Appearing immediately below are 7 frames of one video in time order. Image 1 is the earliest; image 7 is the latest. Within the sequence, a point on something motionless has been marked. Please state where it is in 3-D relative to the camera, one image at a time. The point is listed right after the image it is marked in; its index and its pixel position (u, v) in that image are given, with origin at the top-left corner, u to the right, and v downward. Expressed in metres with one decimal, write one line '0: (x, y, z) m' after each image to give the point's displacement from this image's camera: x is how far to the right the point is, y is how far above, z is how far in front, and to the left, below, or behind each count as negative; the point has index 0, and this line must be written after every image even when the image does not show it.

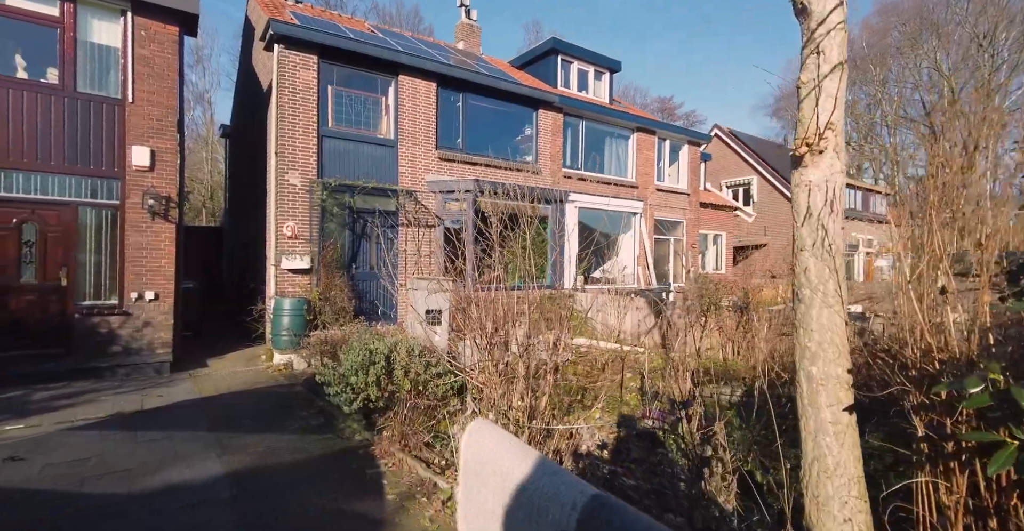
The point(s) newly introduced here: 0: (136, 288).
0: (-6.4, -0.4, +7.8) m
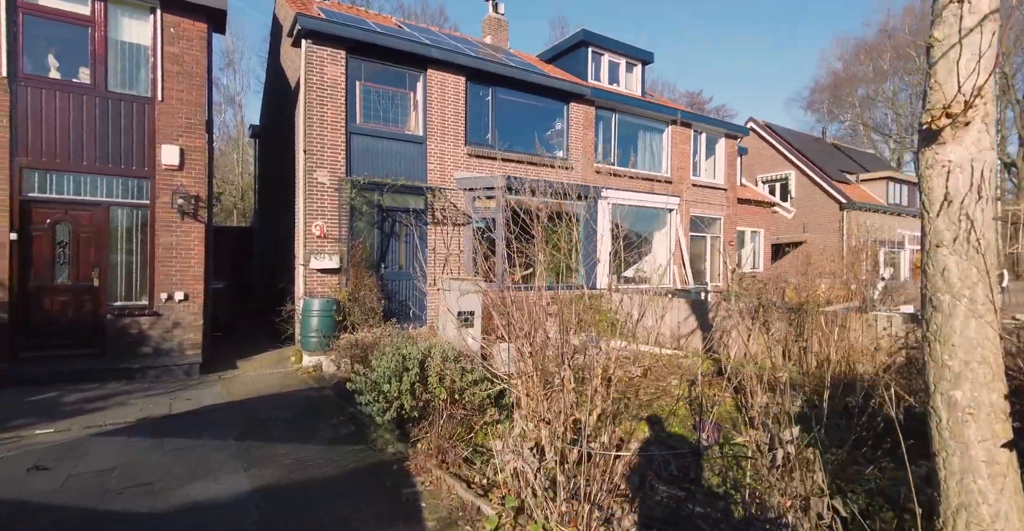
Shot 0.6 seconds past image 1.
0: (-5.8, -0.4, +7.8) m
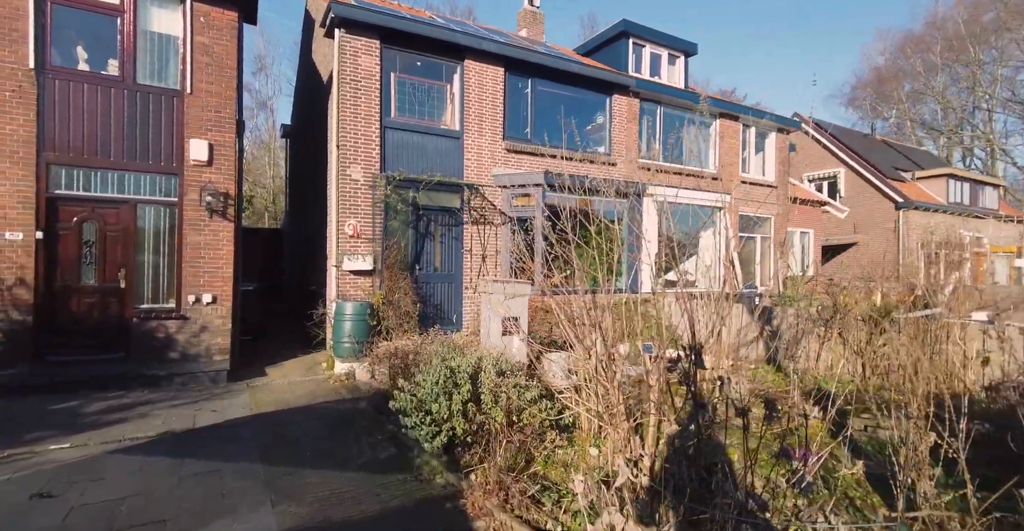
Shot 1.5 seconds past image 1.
0: (-5.1, -0.4, +7.4) m
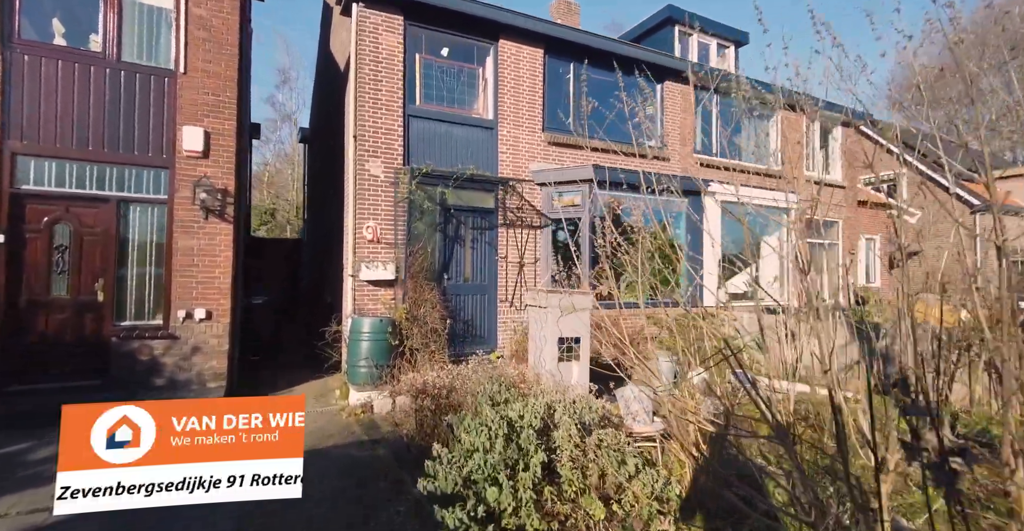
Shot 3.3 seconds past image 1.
0: (-4.4, -0.5, +6.2) m
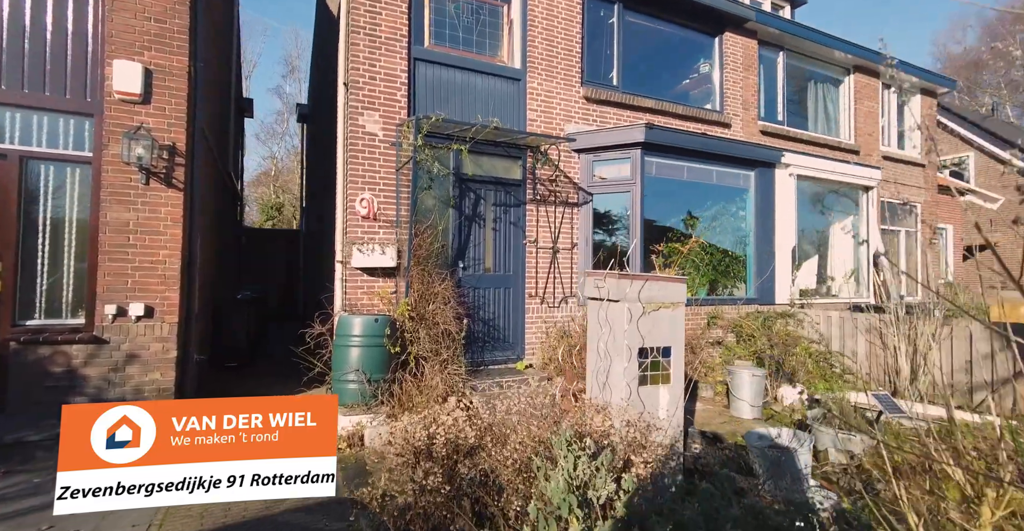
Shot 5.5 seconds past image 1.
0: (-4.0, -0.3, +4.7) m
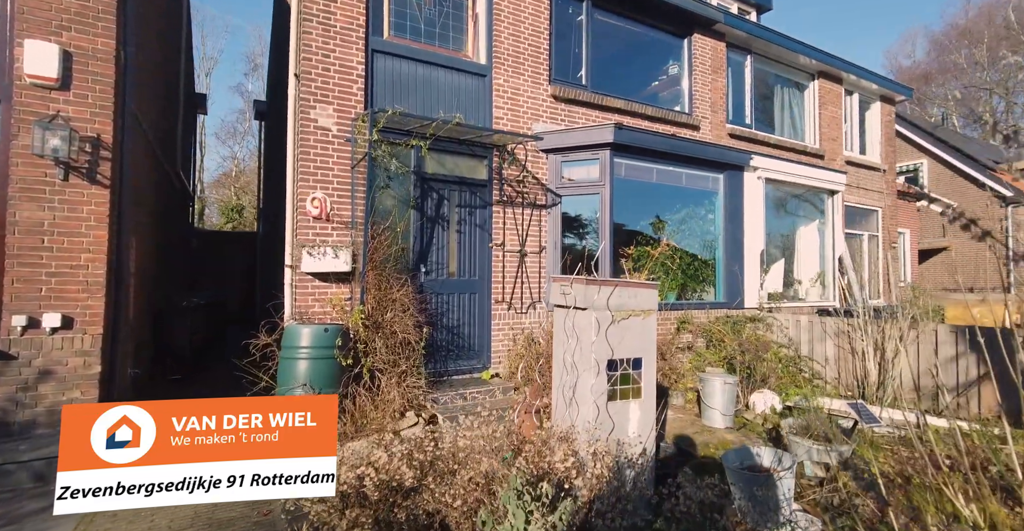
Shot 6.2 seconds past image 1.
0: (-4.3, -0.4, +4.1) m
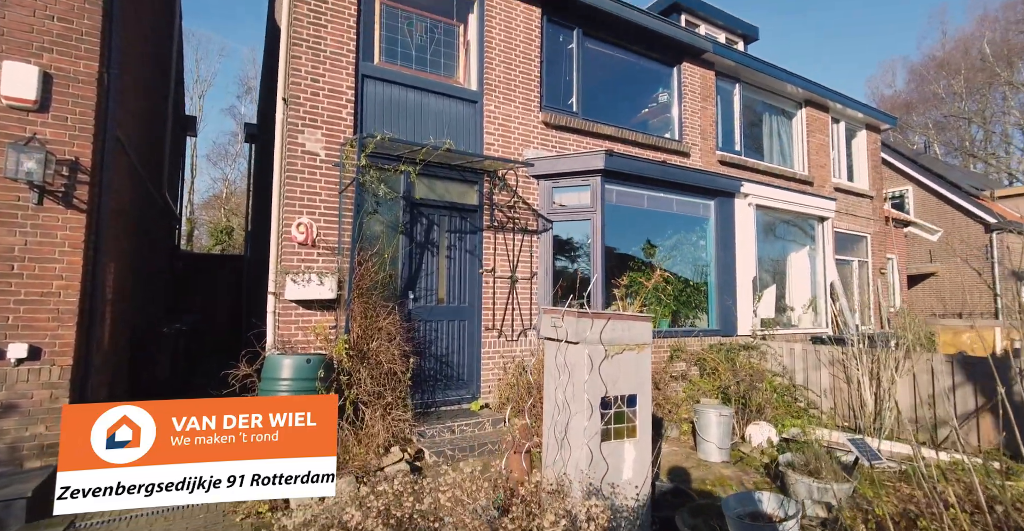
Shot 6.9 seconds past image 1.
0: (-4.4, -0.6, +3.9) m
